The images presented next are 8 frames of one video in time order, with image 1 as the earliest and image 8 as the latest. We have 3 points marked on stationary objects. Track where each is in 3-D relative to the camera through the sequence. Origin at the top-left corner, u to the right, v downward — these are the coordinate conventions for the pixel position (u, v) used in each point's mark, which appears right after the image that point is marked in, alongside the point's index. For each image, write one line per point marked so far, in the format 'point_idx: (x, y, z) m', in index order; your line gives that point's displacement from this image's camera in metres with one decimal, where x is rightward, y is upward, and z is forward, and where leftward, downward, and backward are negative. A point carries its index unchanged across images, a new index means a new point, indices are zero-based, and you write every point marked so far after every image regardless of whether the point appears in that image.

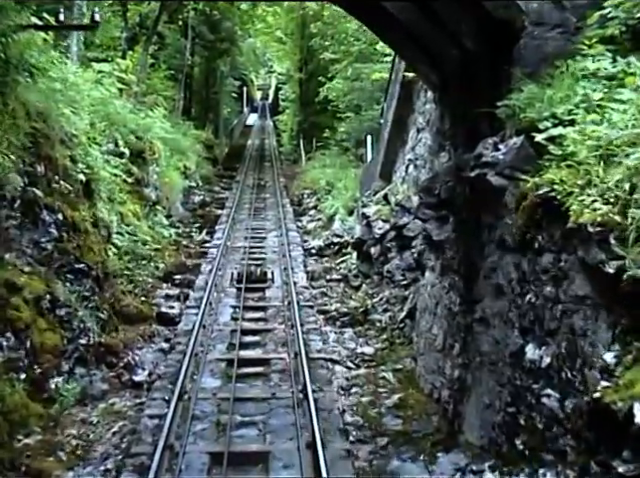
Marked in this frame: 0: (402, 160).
0: (+1.3, +1.3, +11.1) m
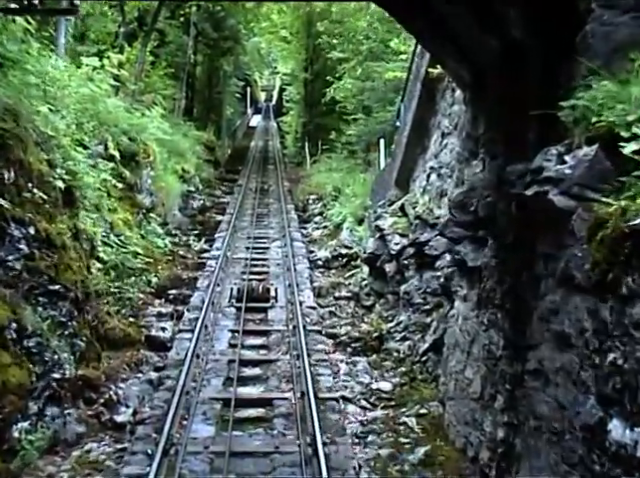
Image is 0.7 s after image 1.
0: (+1.5, +1.0, +9.9) m
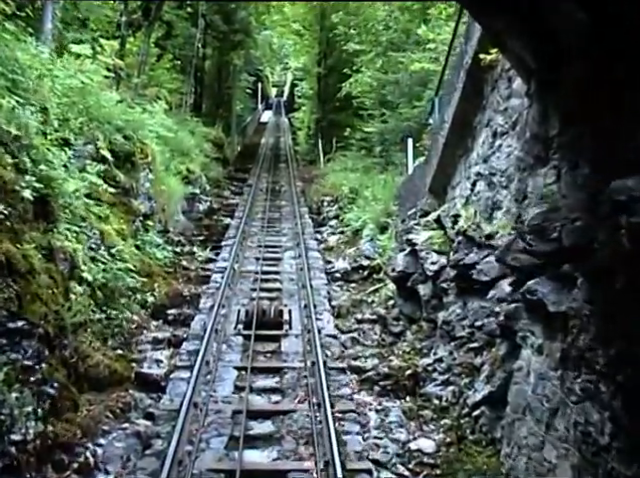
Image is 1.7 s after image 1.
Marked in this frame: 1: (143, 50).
0: (+1.8, +0.8, +8.4) m
1: (-5.0, +5.4, +19.4) m
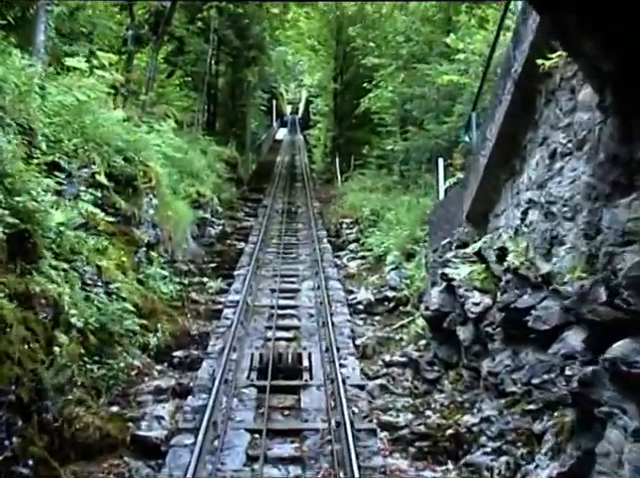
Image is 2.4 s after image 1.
0: (+2.0, +0.4, +7.2) m
1: (-4.6, +4.7, +18.5) m
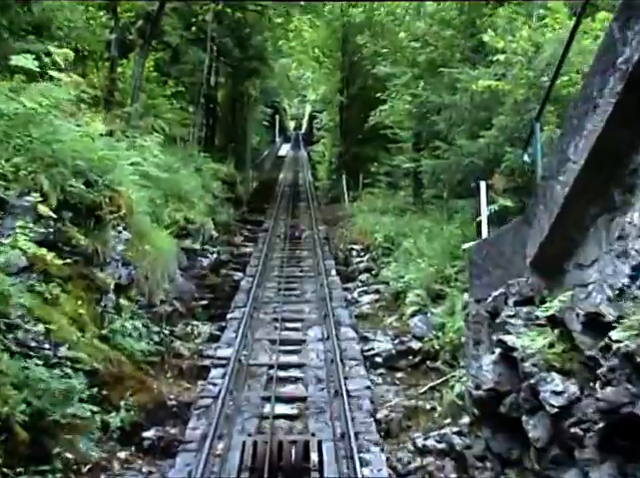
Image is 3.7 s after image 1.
0: (+2.2, -0.1, +5.1) m
1: (-4.4, +4.0, +16.5) m
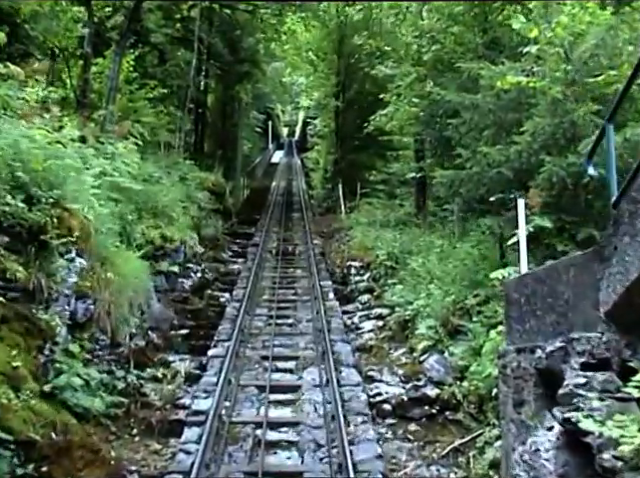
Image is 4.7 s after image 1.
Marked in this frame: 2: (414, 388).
0: (+2.2, -0.3, +3.5) m
1: (-4.5, +3.6, +14.9) m
2: (+1.2, -1.8, +8.4) m
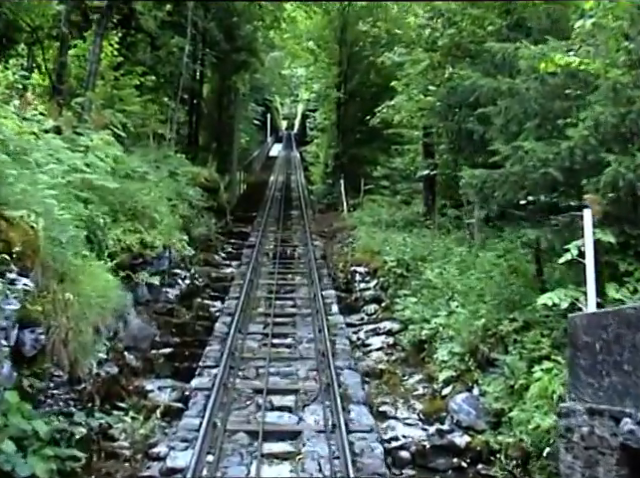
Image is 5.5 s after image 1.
0: (+2.2, -0.5, +2.0) m
1: (-4.4, +3.5, +13.3) m
2: (+1.2, -2.0, +6.9) m
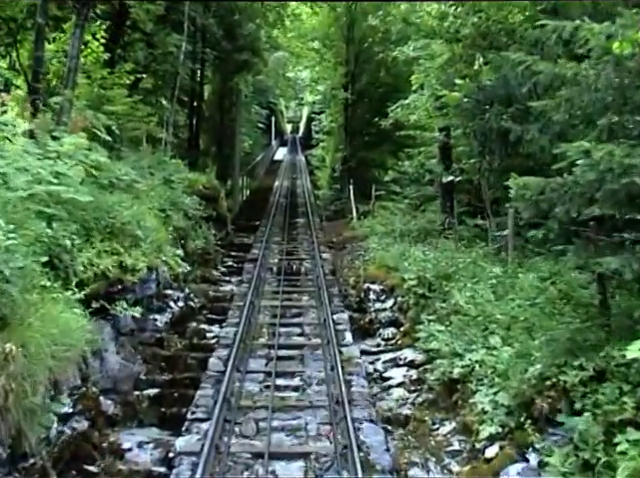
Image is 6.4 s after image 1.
0: (+2.3, -0.7, +0.5) m
1: (-4.3, +3.2, +11.9) m
2: (+1.4, -2.2, +5.4) m
